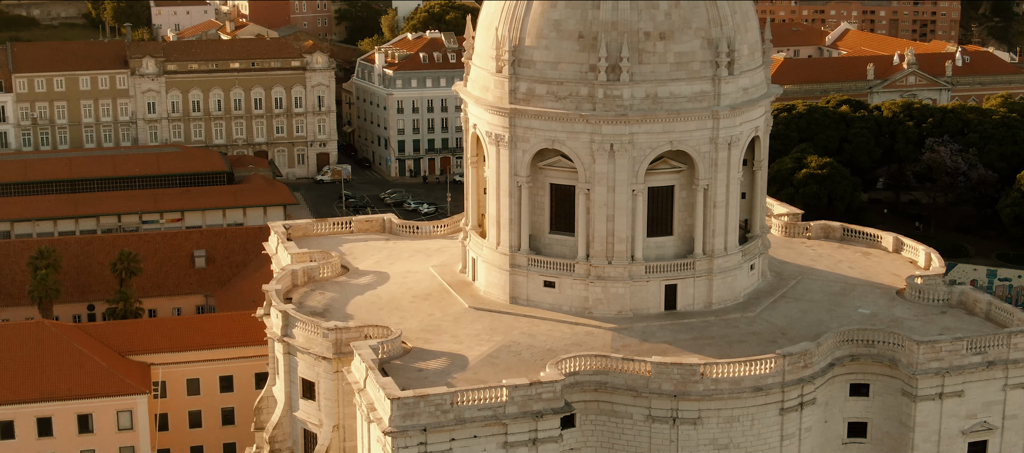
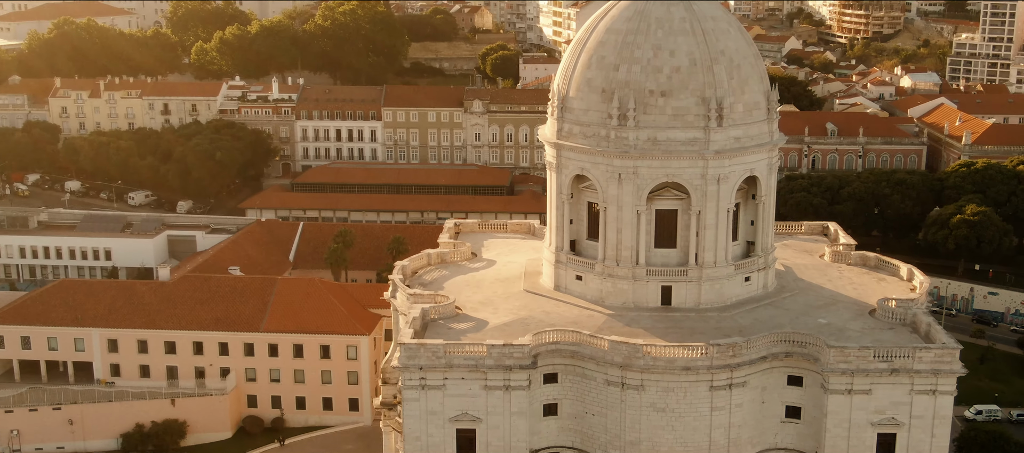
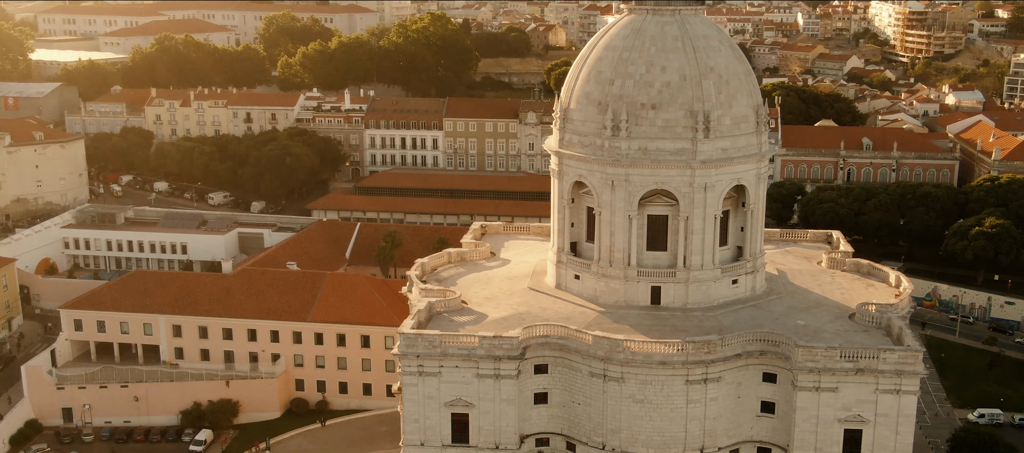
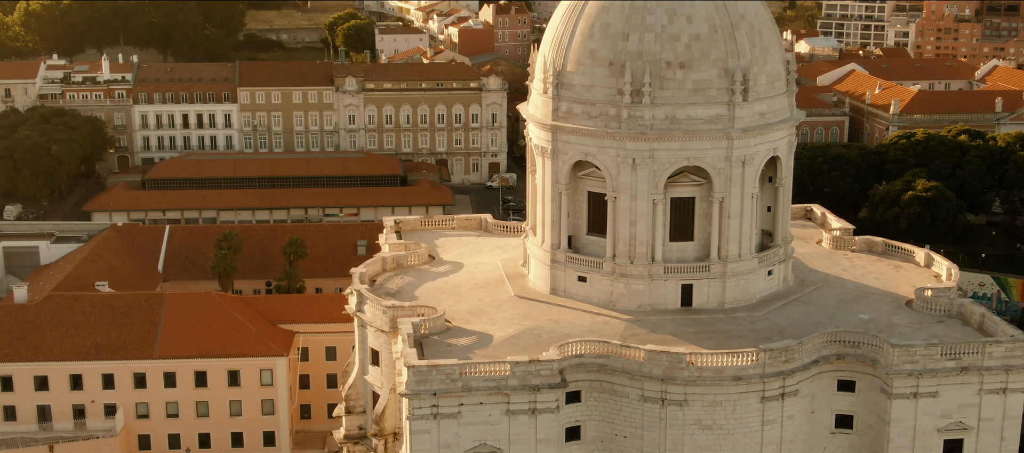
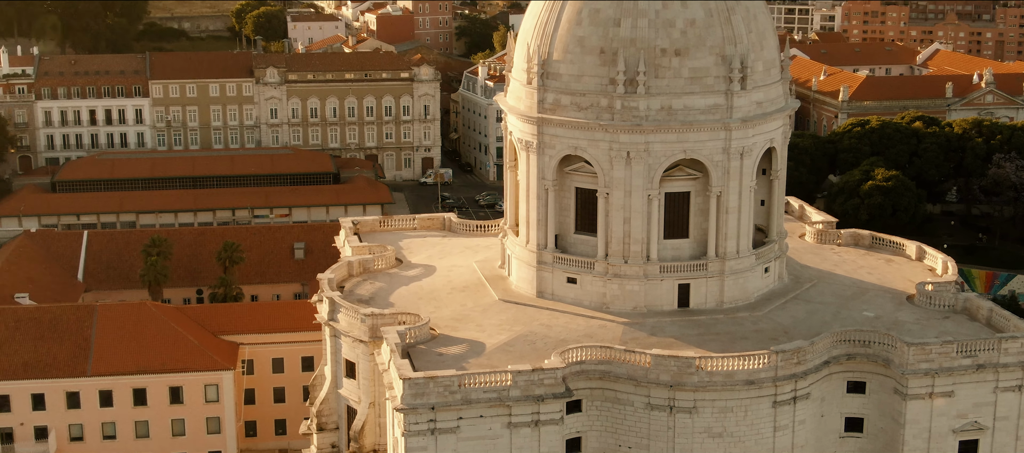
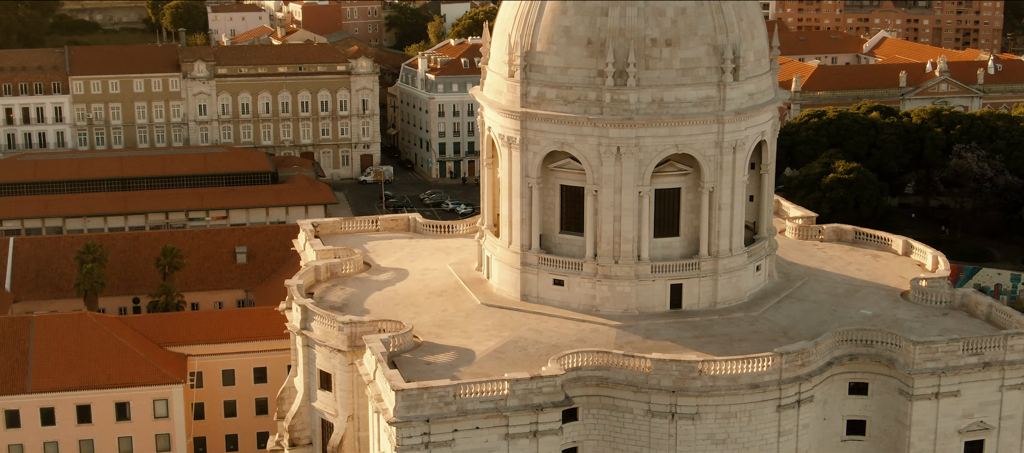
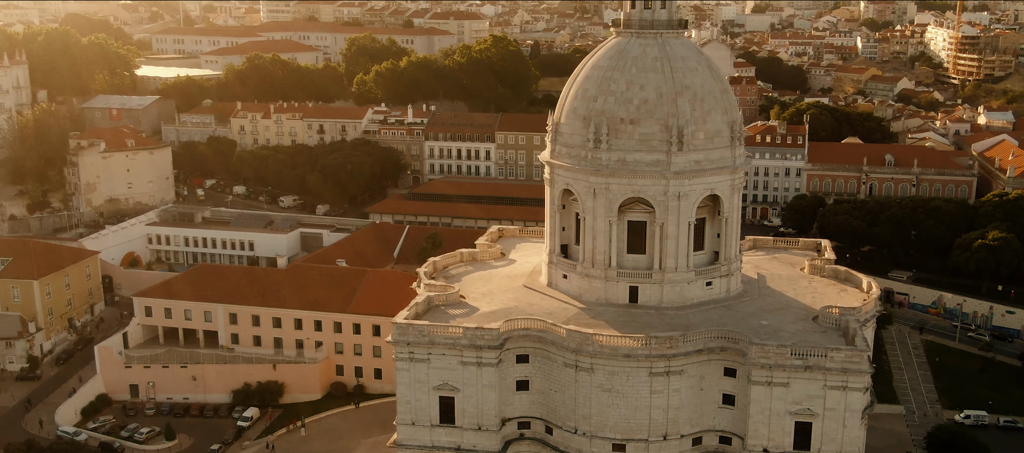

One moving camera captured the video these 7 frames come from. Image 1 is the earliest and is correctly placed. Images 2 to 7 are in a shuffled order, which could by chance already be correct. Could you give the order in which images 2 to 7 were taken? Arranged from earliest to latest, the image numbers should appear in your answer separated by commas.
6, 5, 4, 2, 3, 7
